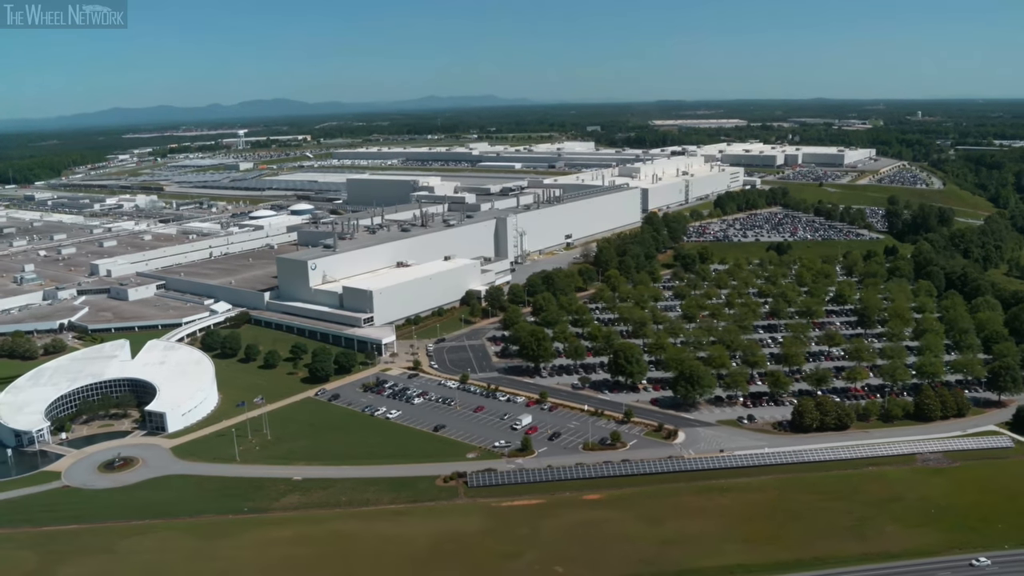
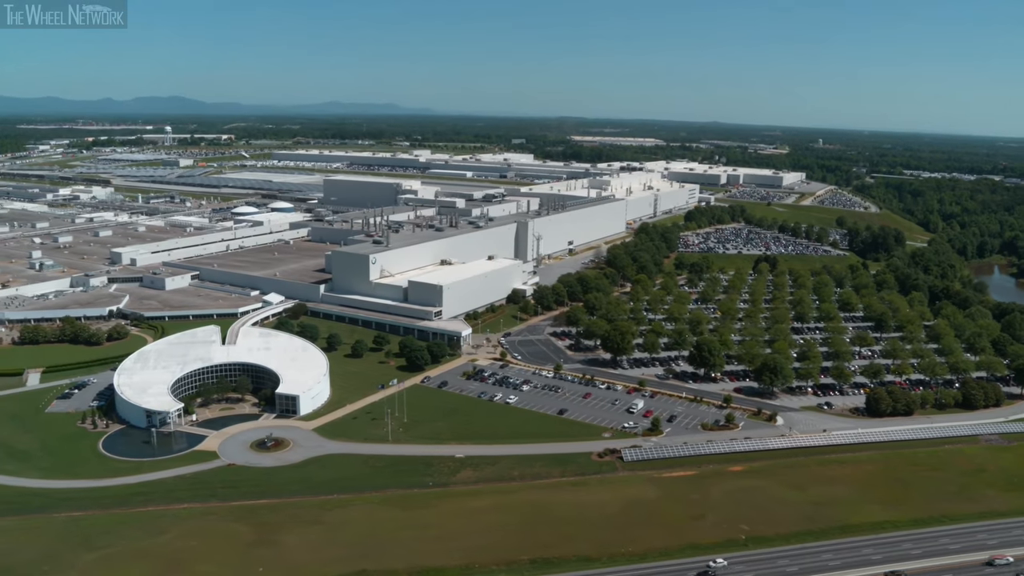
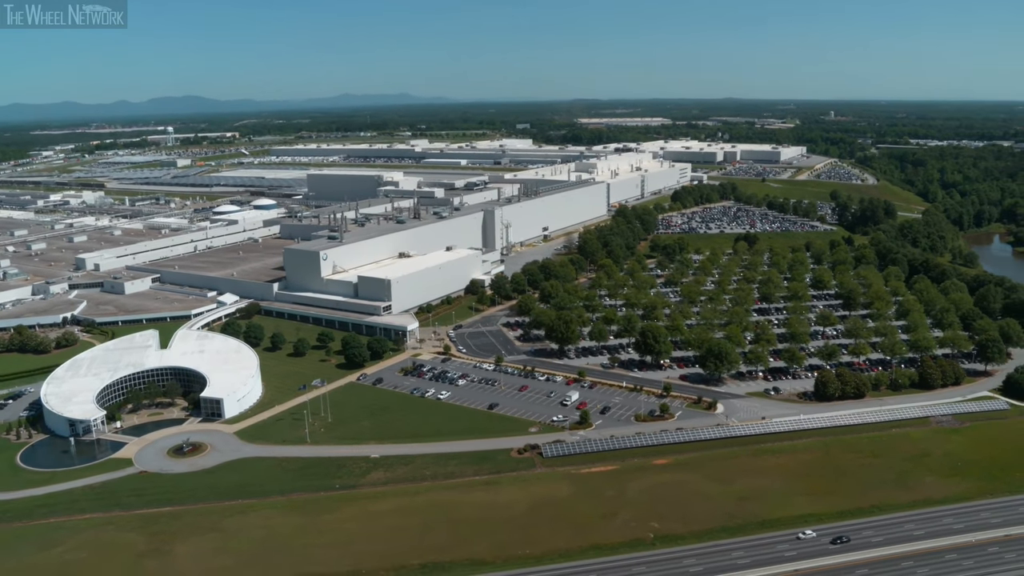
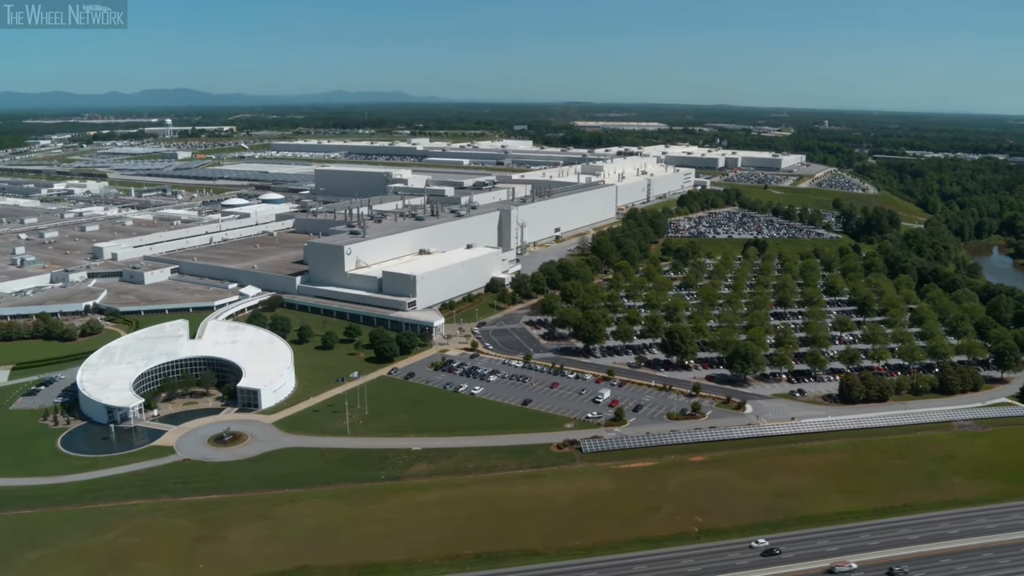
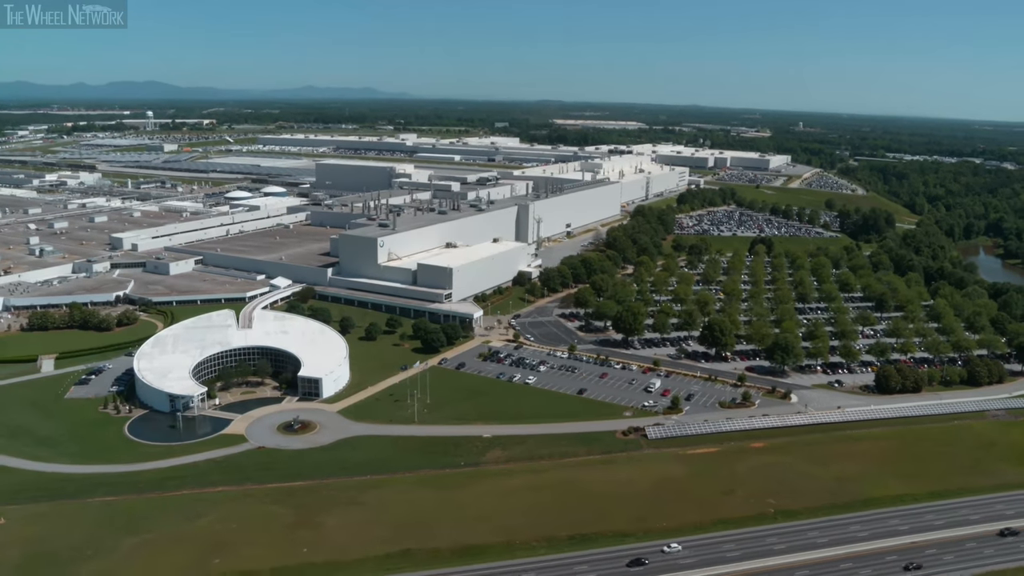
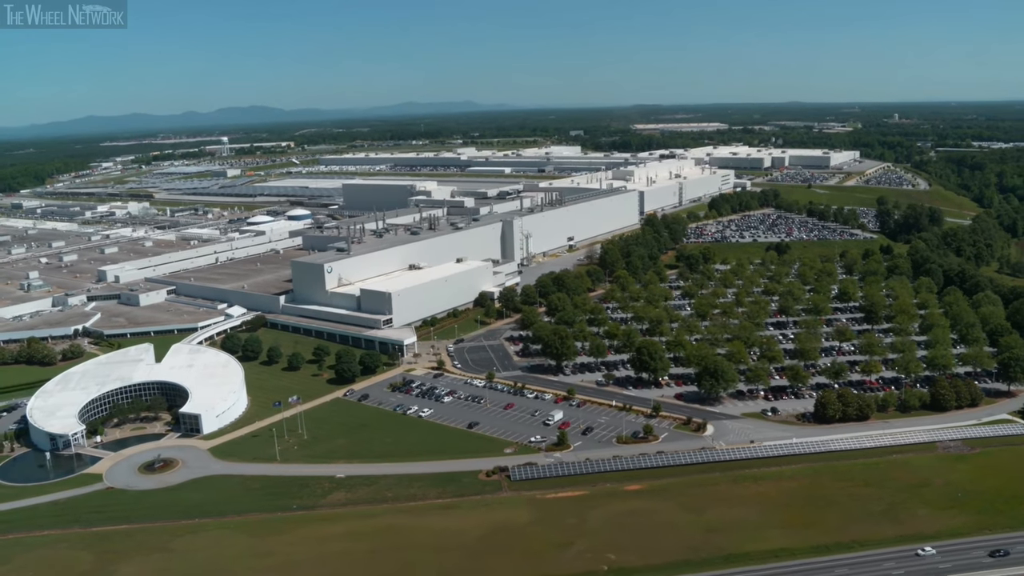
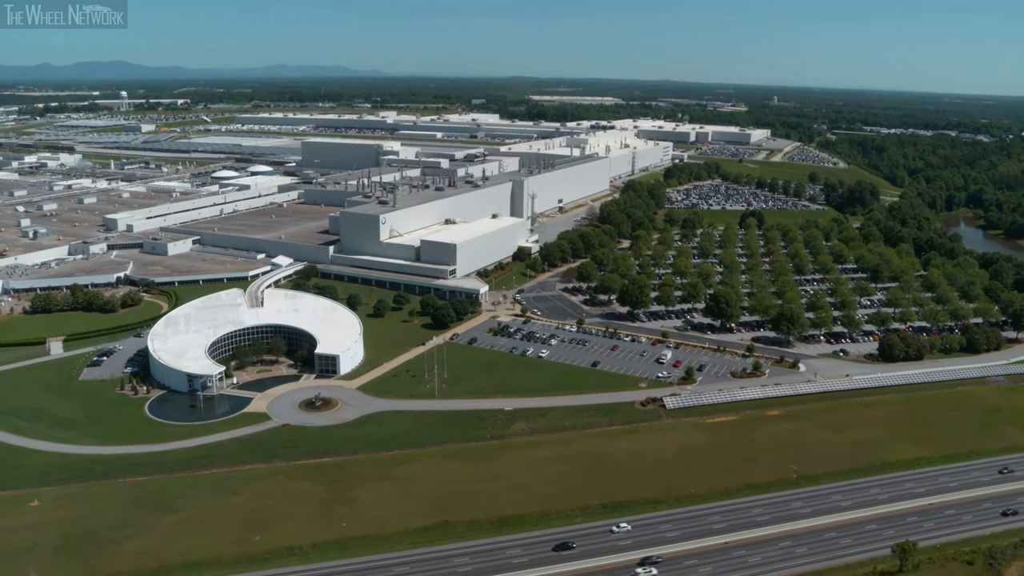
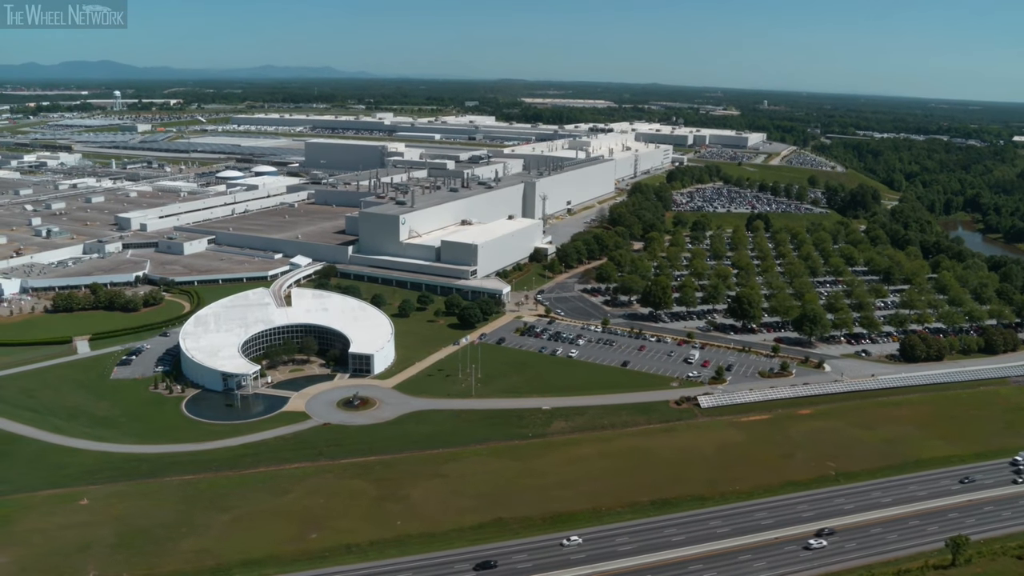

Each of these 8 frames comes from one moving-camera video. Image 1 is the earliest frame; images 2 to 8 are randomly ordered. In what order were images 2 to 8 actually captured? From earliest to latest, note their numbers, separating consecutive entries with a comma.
6, 3, 4, 2, 5, 7, 8
